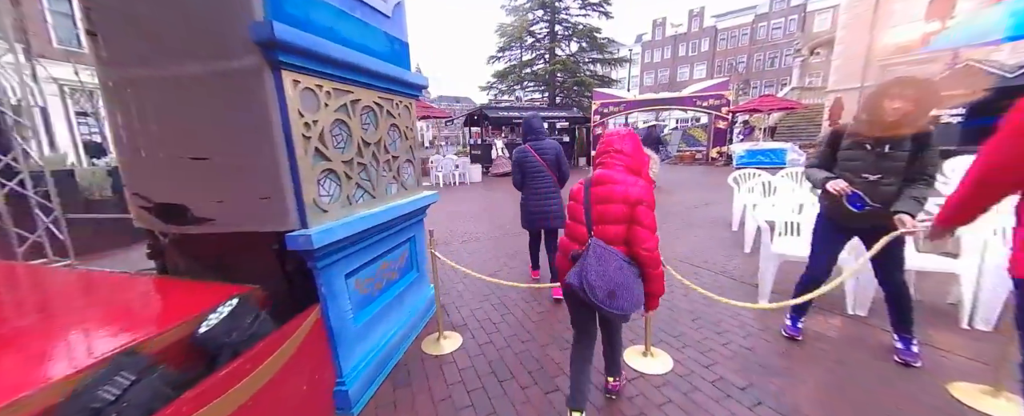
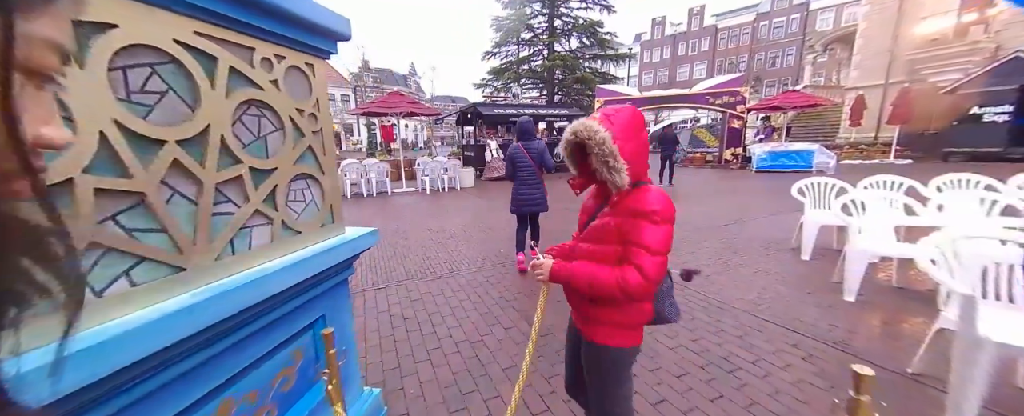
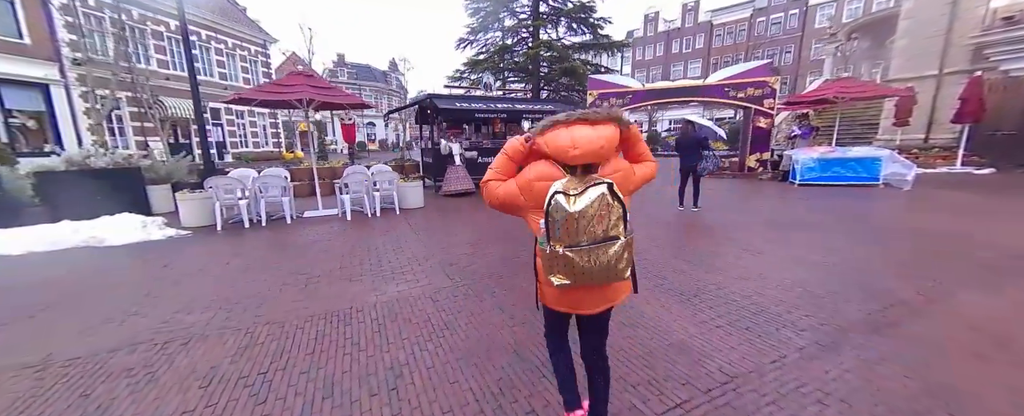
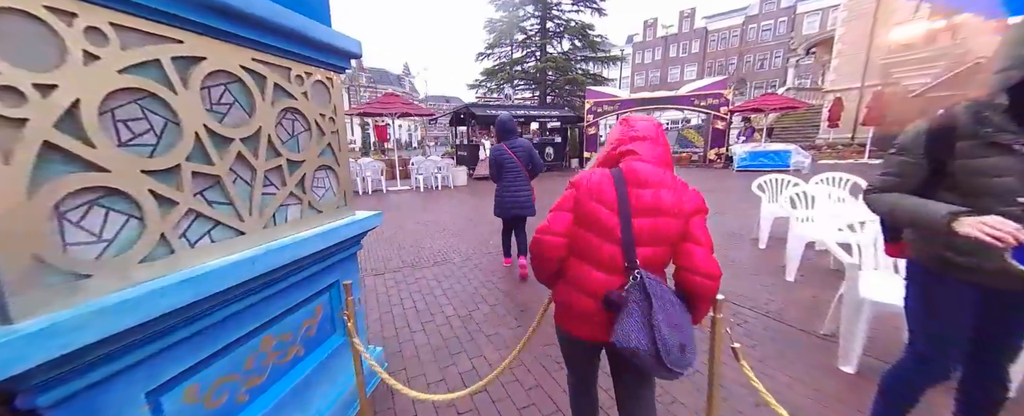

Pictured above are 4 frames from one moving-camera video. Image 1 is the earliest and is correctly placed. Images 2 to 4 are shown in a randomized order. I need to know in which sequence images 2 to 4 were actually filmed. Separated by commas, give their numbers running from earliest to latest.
4, 2, 3
